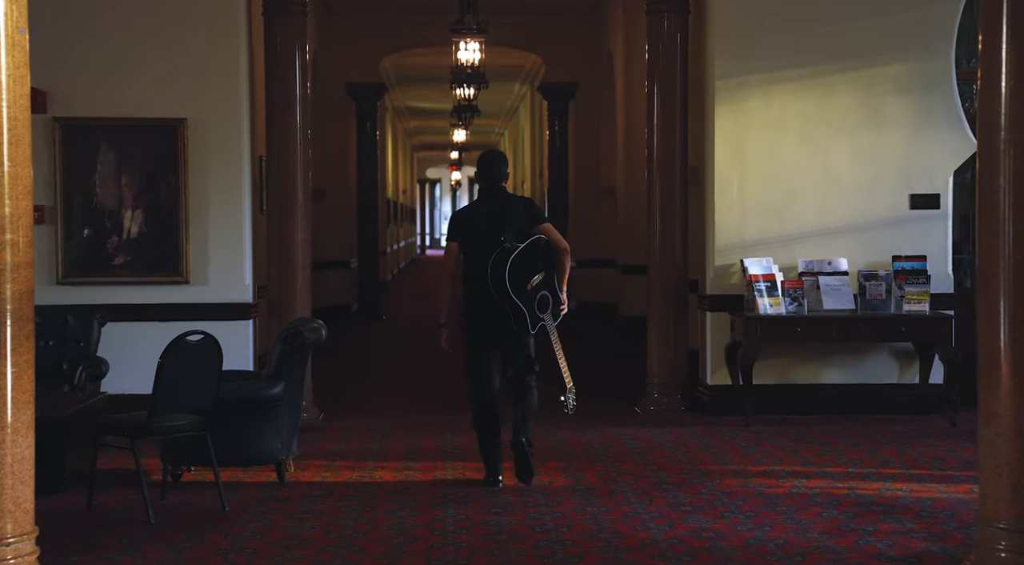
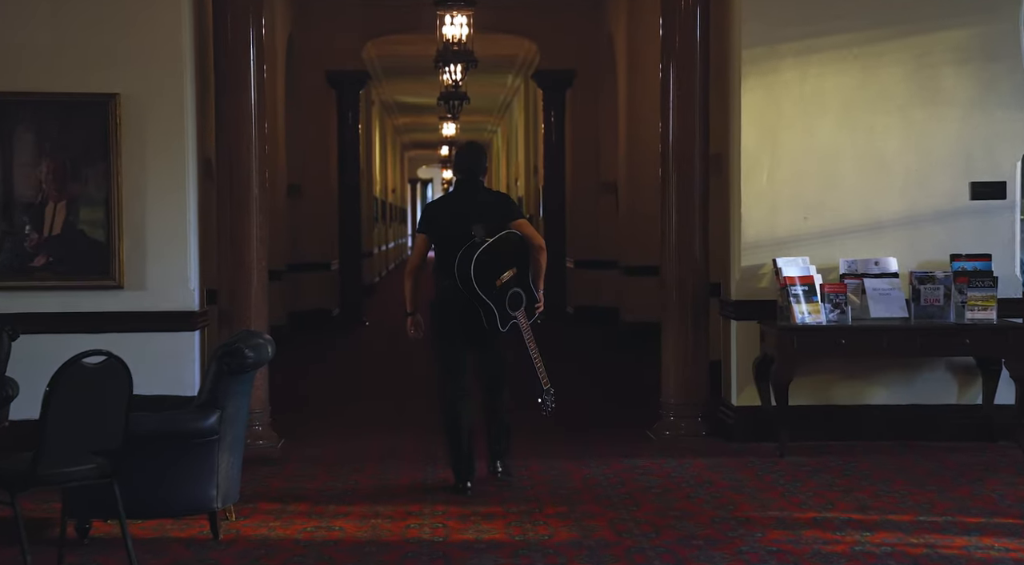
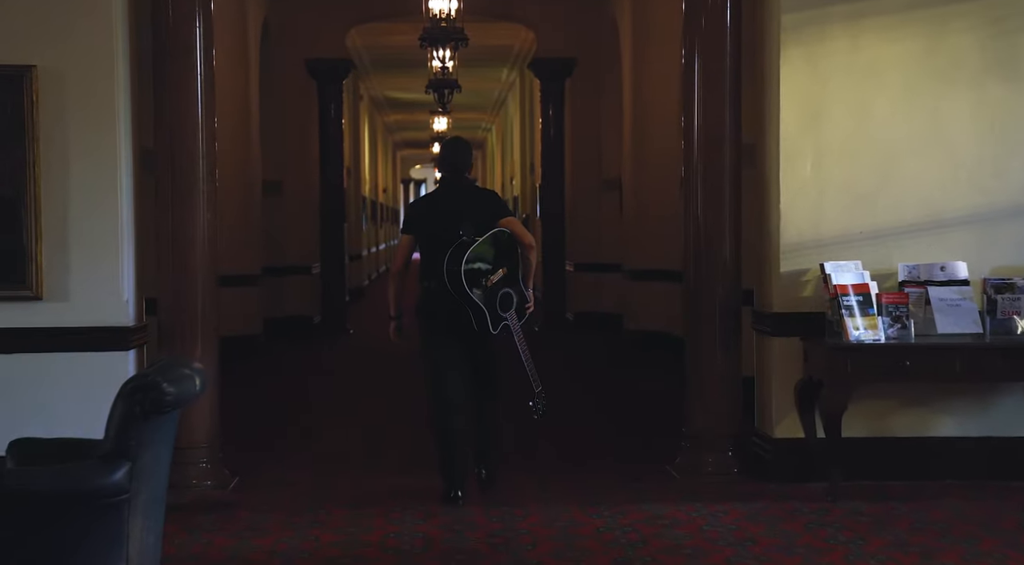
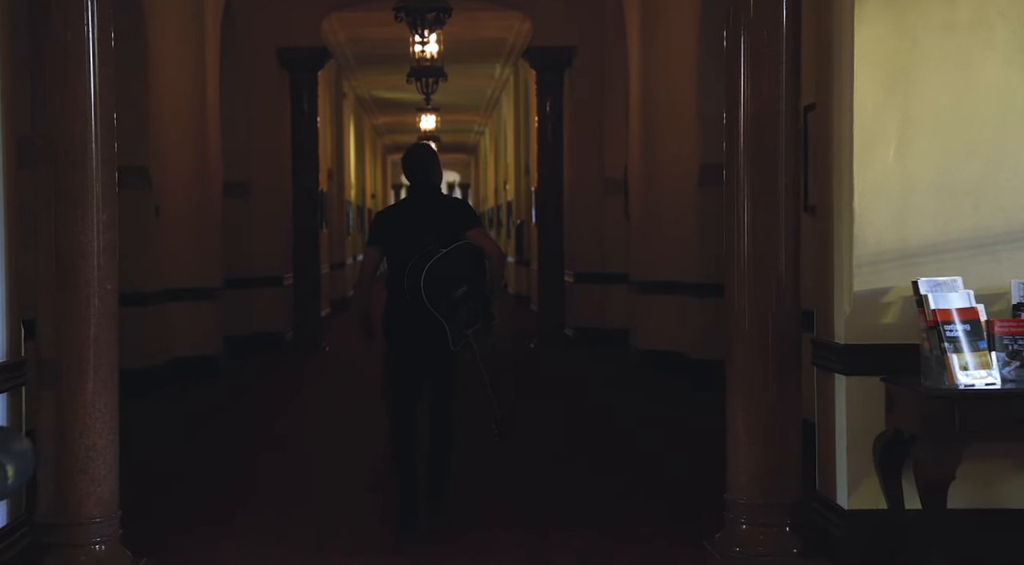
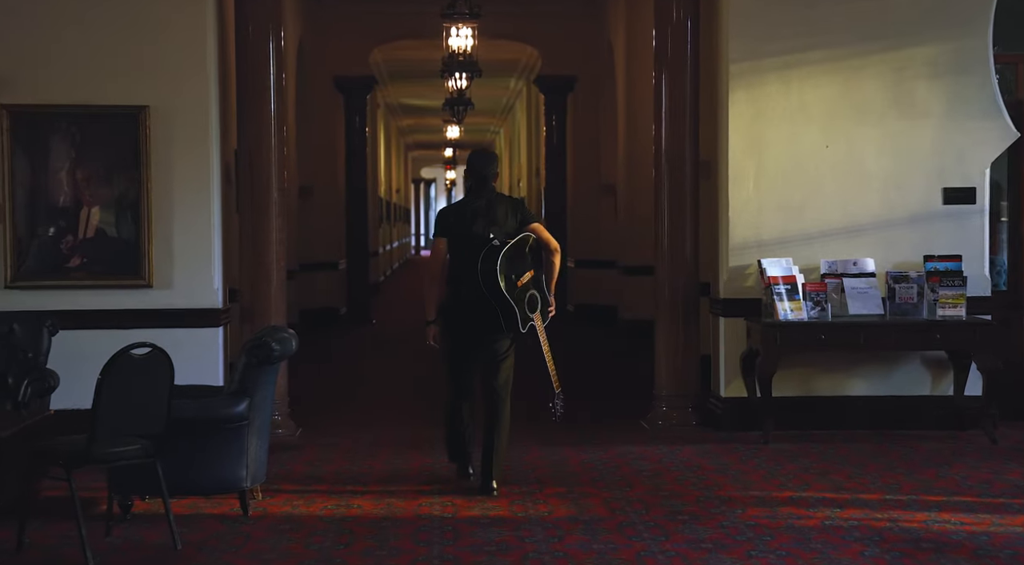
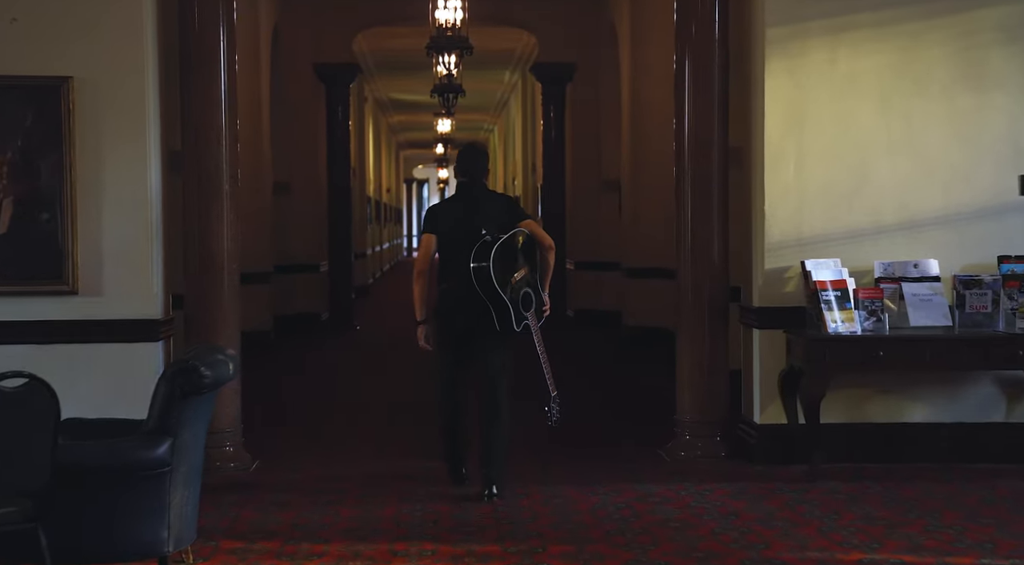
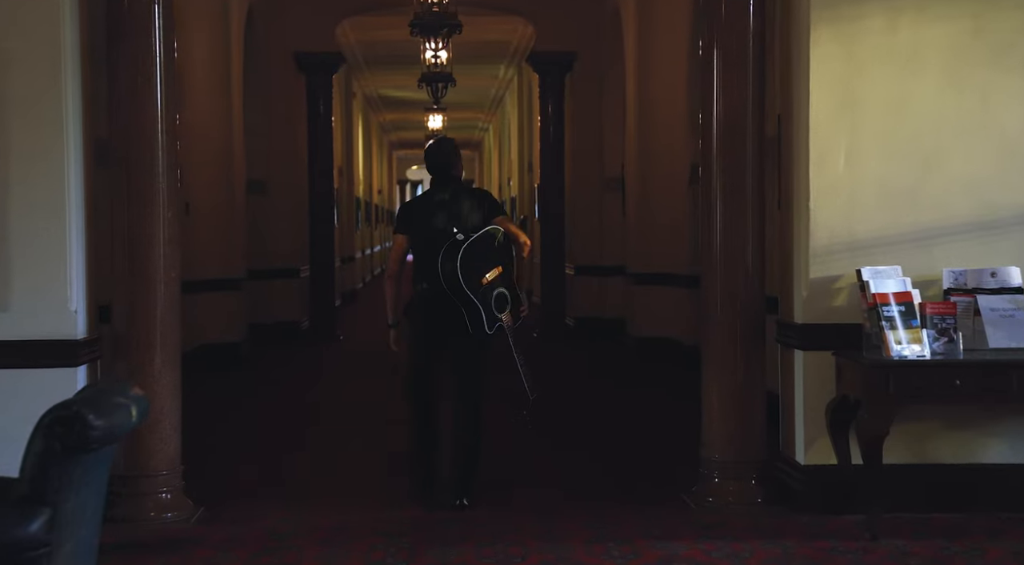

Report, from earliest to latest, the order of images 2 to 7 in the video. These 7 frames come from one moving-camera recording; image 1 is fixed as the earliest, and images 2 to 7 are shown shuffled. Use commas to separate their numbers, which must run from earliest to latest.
5, 2, 6, 3, 7, 4
